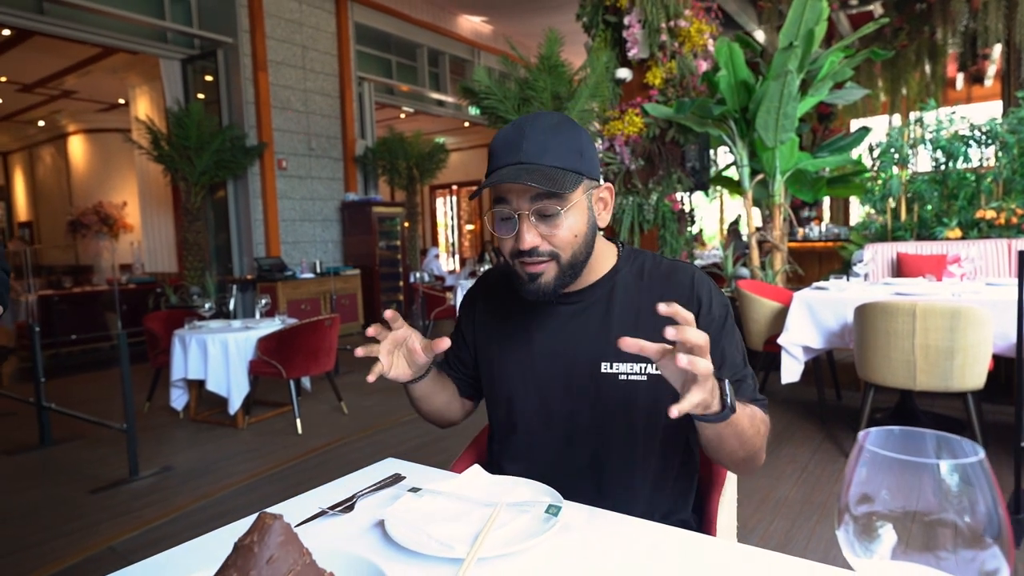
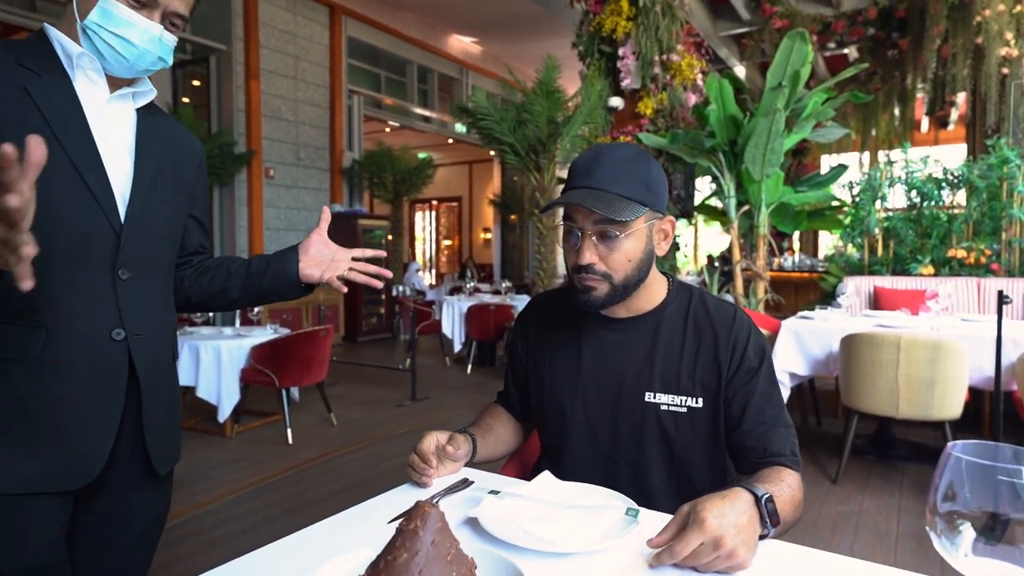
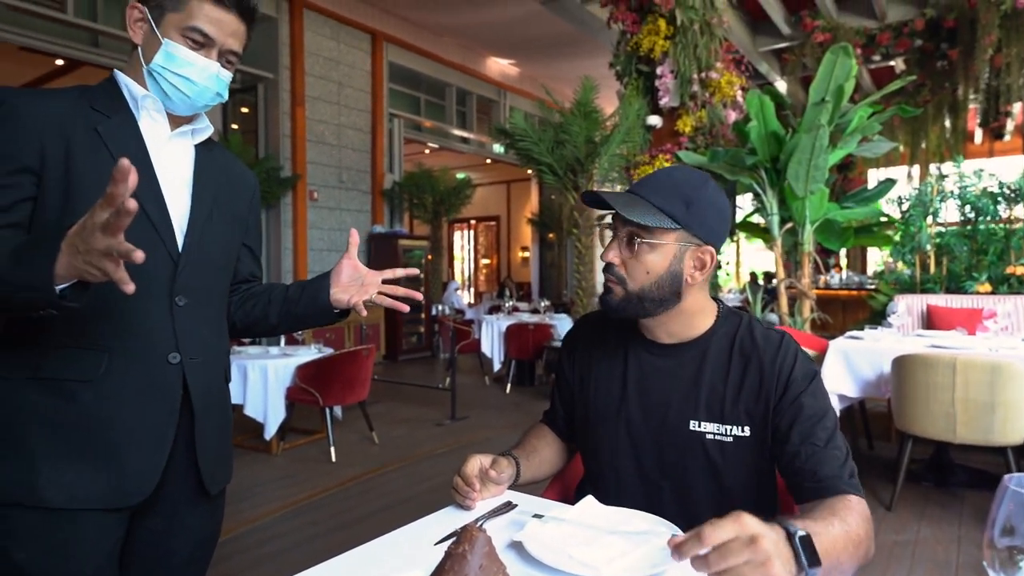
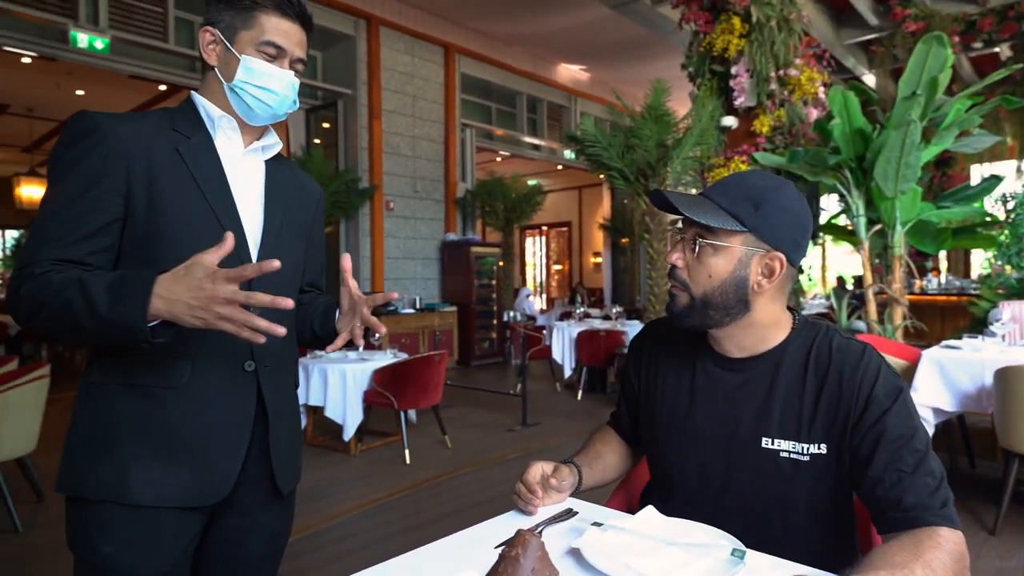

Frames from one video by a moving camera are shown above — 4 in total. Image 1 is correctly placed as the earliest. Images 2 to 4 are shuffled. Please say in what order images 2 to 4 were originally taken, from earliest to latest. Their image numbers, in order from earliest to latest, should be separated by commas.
2, 3, 4
